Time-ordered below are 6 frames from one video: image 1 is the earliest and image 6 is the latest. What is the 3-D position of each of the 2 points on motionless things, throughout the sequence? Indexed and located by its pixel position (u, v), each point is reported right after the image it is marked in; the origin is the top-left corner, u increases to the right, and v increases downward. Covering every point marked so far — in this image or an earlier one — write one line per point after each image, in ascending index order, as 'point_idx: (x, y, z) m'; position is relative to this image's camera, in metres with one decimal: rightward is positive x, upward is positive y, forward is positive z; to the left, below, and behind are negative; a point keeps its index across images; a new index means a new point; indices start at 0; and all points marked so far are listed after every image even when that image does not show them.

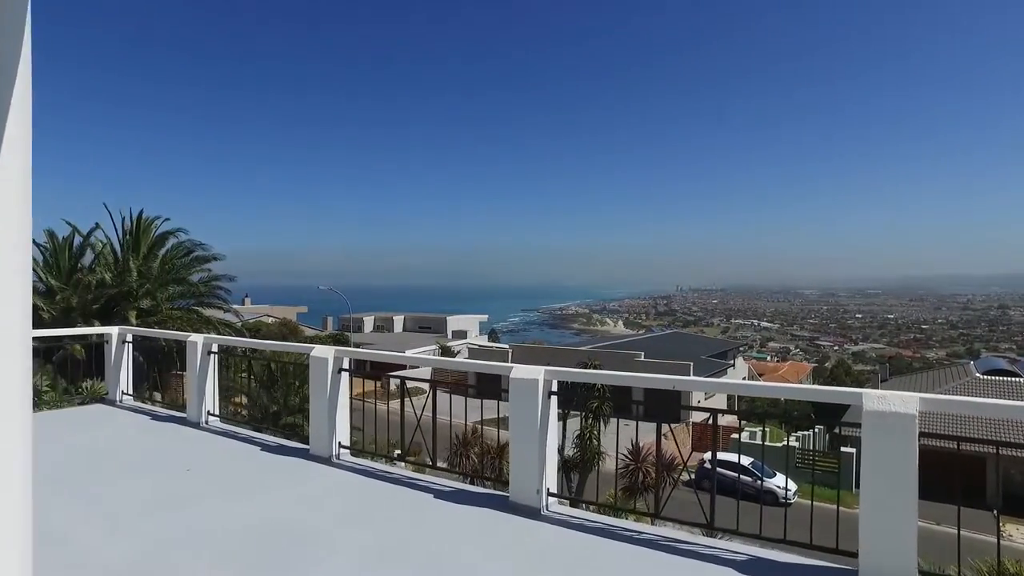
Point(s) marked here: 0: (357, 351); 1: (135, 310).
0: (-1.1, -0.4, +4.3) m
1: (-9.8, -0.6, +16.2) m
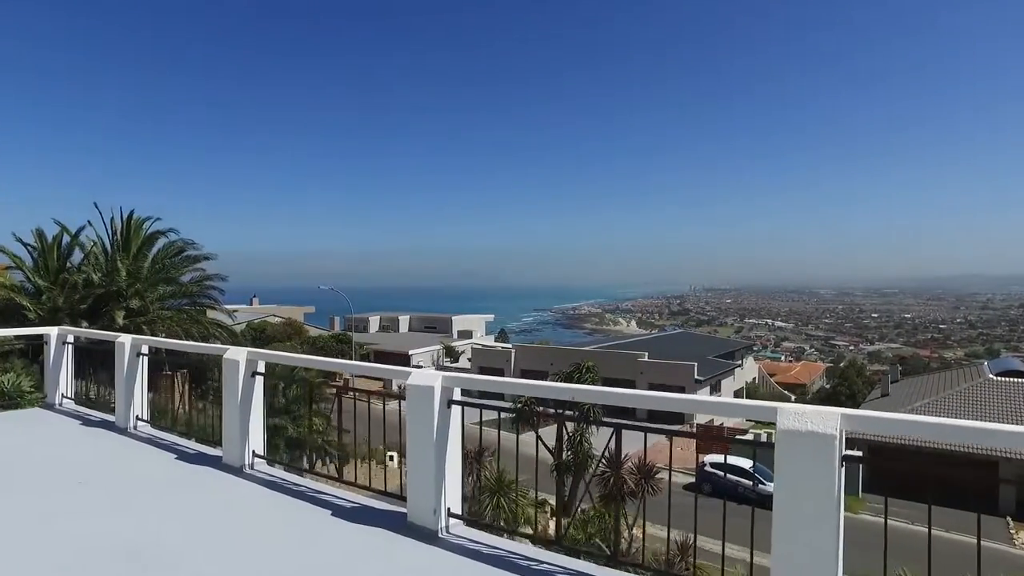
0: (-1.5, -0.4, +4.0) m
1: (-10.0, -0.5, +16.1) m
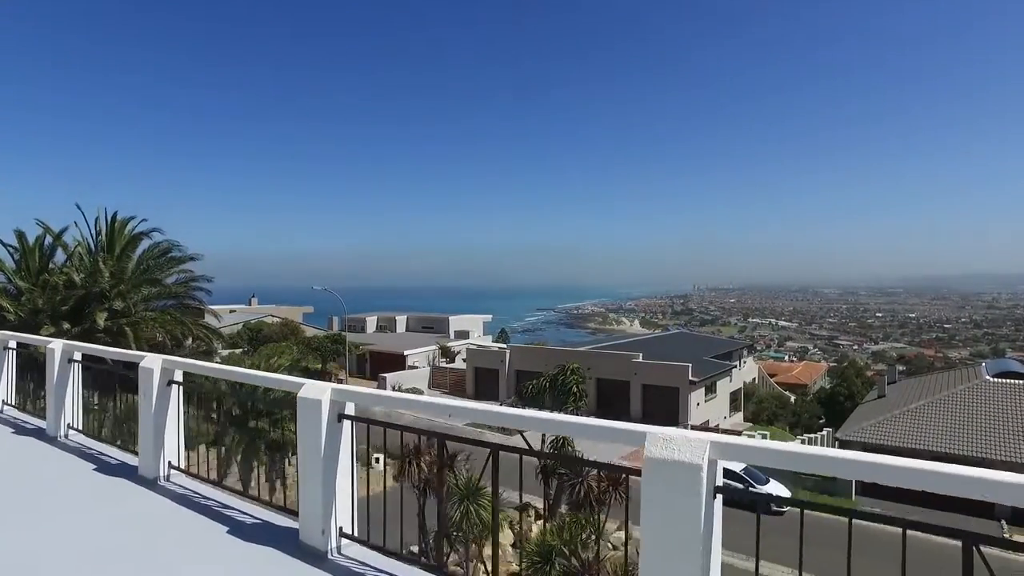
0: (-2.0, -0.5, +3.8) m
1: (-10.4, -0.6, +16.0) m
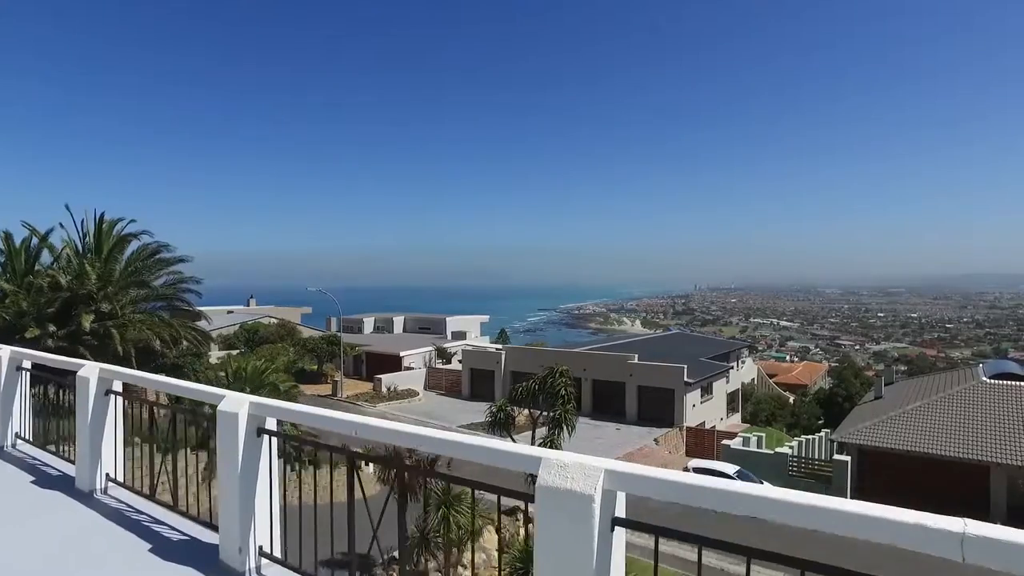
0: (-2.3, -0.5, +3.7) m
1: (-10.7, -0.6, +15.9) m
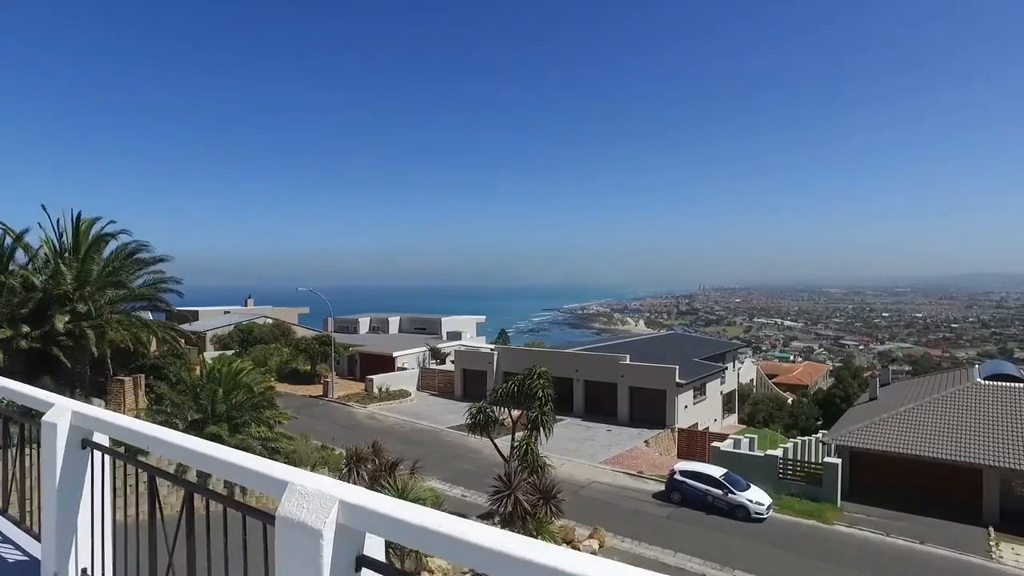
0: (-2.9, -0.5, +3.5) m
1: (-11.2, -0.6, +15.7) m
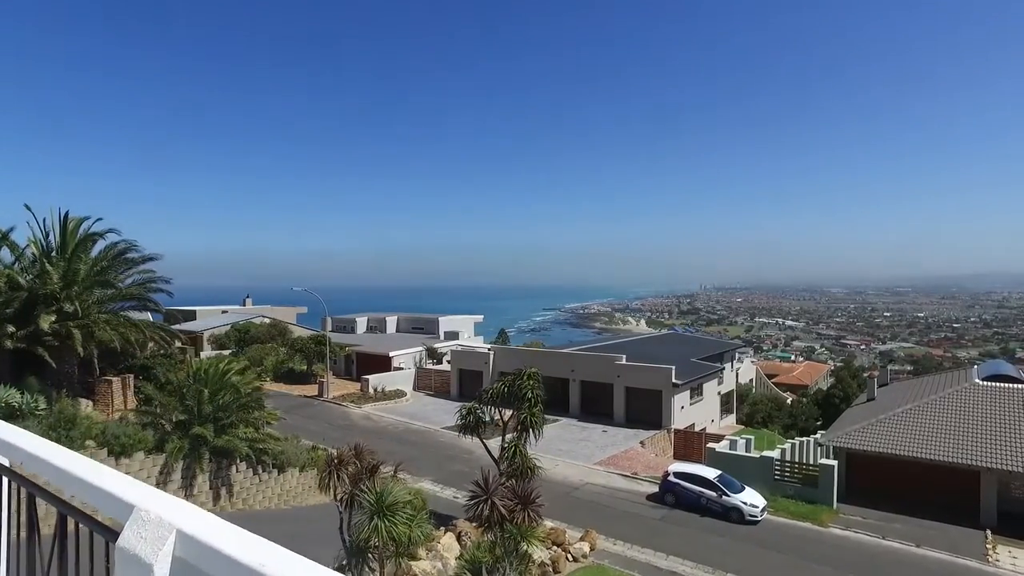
0: (-3.2, -0.5, +3.3) m
1: (-11.5, -0.6, +15.6) m
